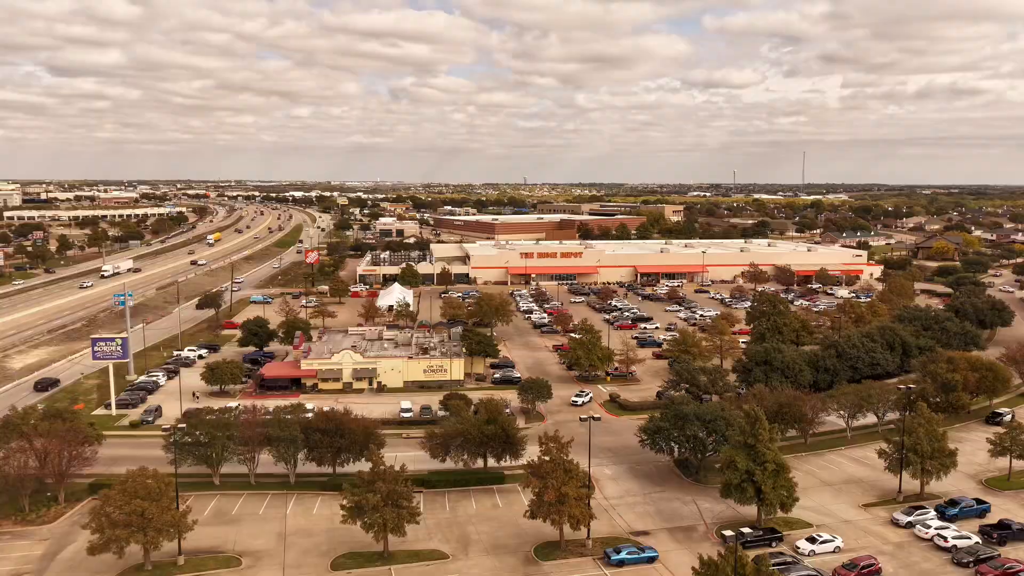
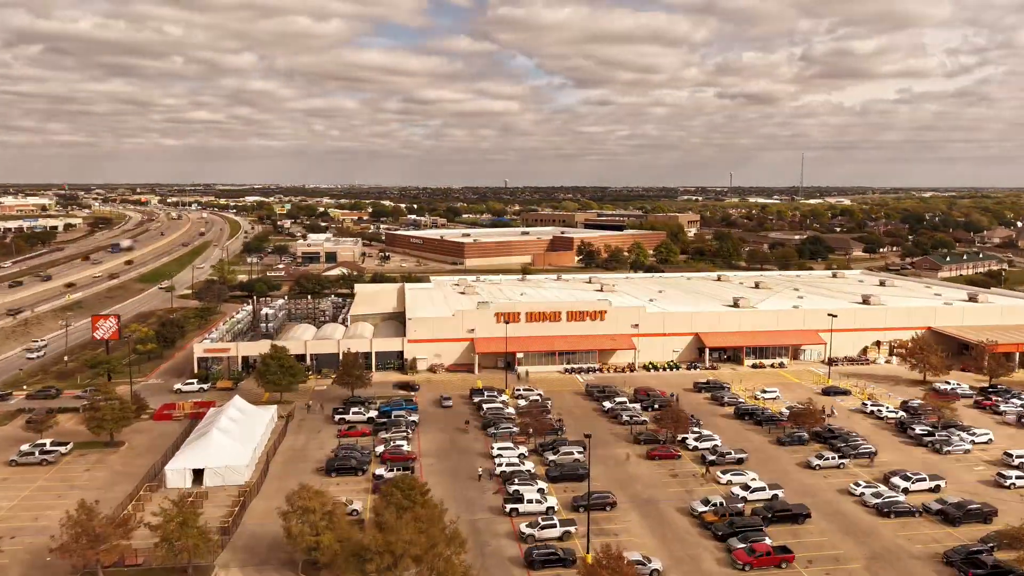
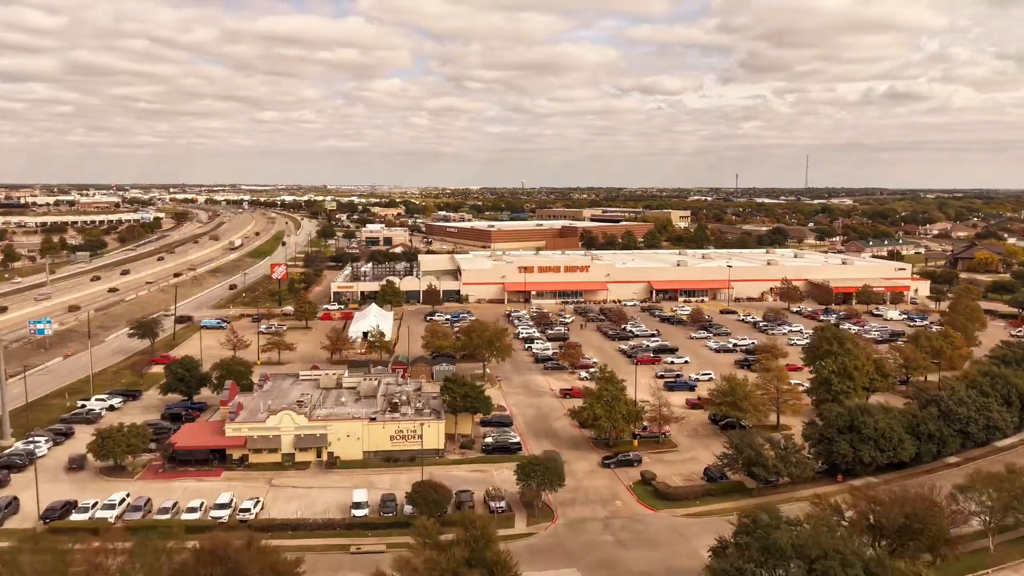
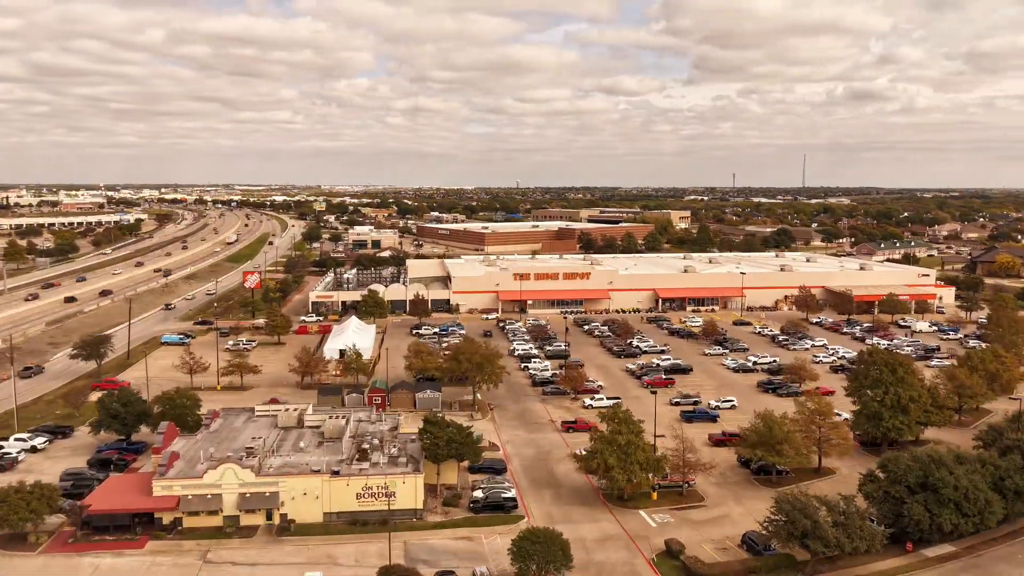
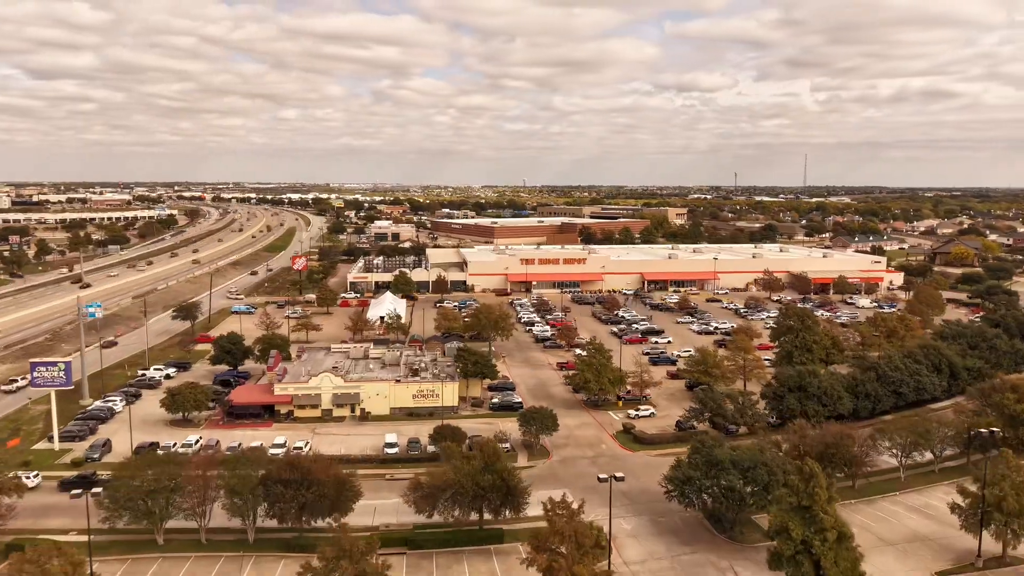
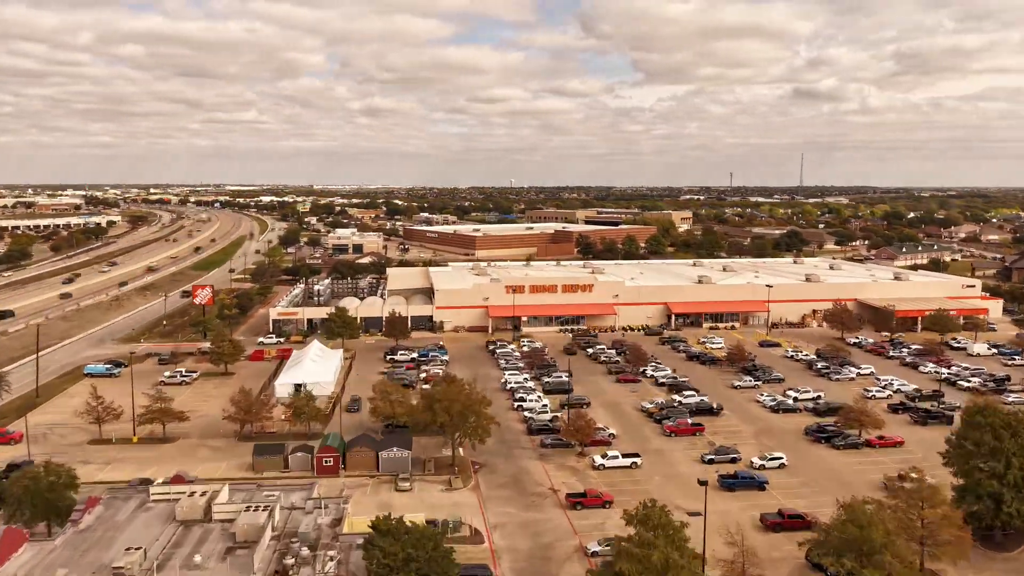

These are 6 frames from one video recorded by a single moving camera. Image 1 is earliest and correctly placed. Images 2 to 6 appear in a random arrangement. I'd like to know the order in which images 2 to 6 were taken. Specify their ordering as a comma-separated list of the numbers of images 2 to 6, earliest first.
5, 3, 4, 6, 2
